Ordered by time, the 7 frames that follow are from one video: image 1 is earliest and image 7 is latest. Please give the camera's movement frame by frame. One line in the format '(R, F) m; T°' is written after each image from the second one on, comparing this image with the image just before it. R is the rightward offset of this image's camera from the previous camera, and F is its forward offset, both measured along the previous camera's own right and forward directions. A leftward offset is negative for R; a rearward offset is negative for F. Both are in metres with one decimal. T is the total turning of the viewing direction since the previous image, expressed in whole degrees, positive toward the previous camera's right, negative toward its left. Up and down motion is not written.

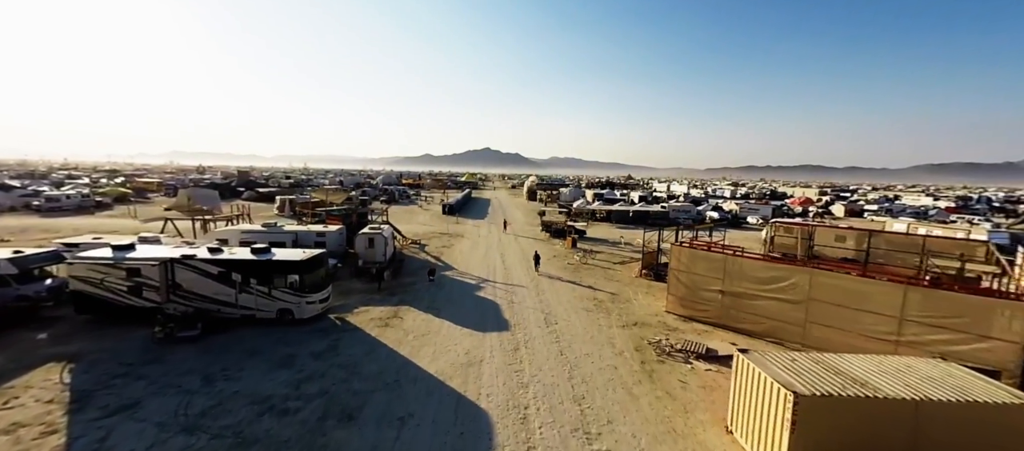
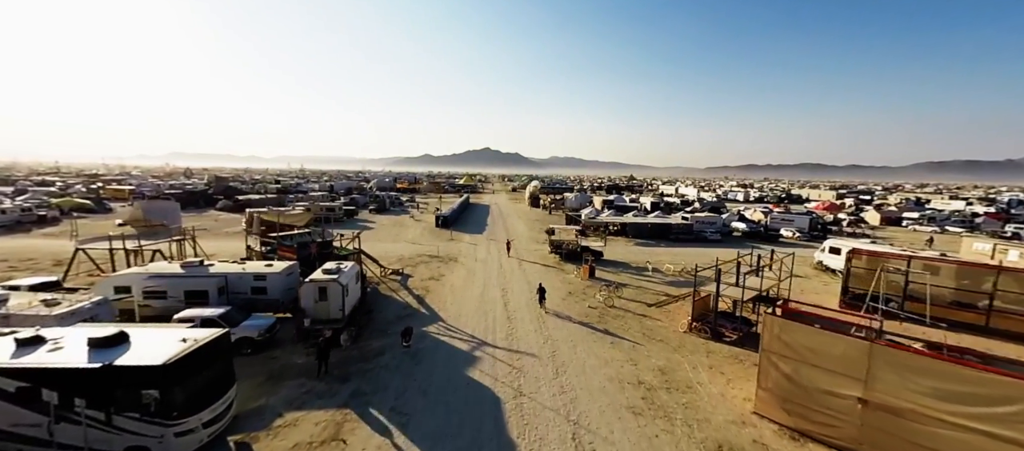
(-0.1, +2.9) m; 0°
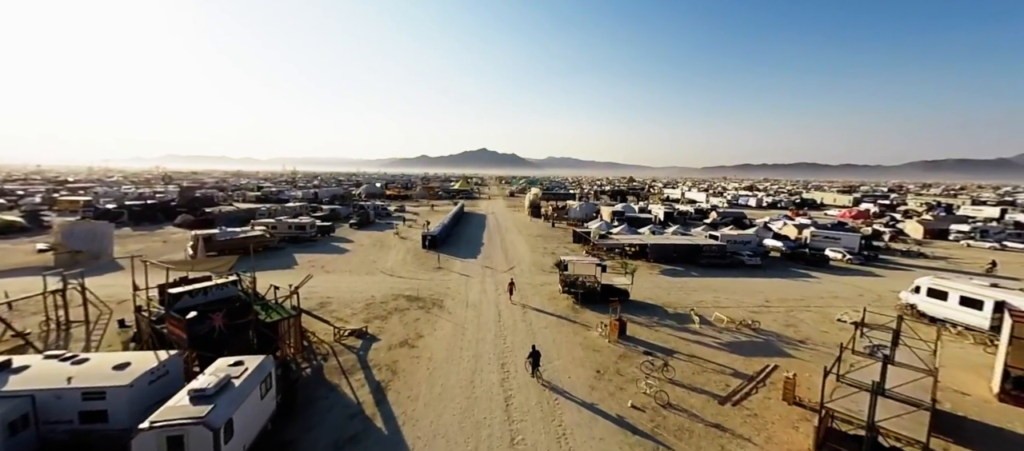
(-0.1, +3.4) m; 0°
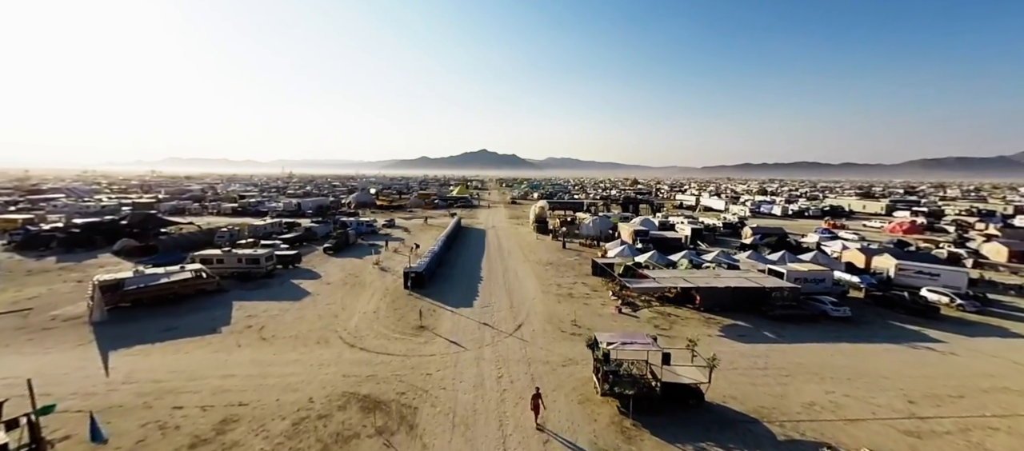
(-0.2, +4.3) m; 0°
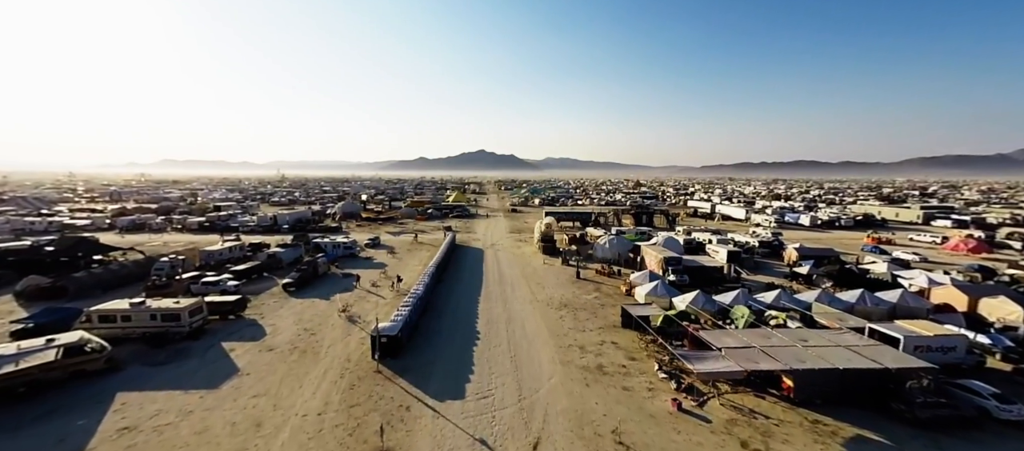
(-0.2, +4.3) m; 0°
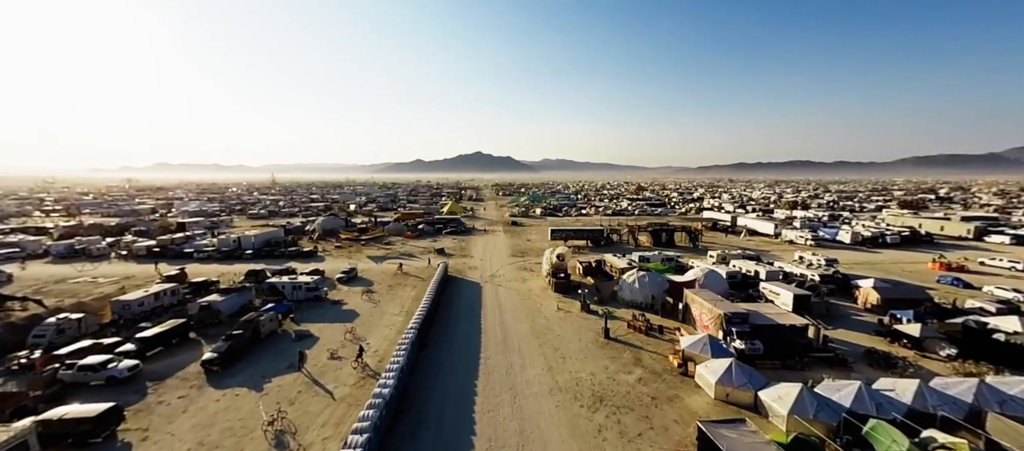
(-0.4, +5.1) m; 0°
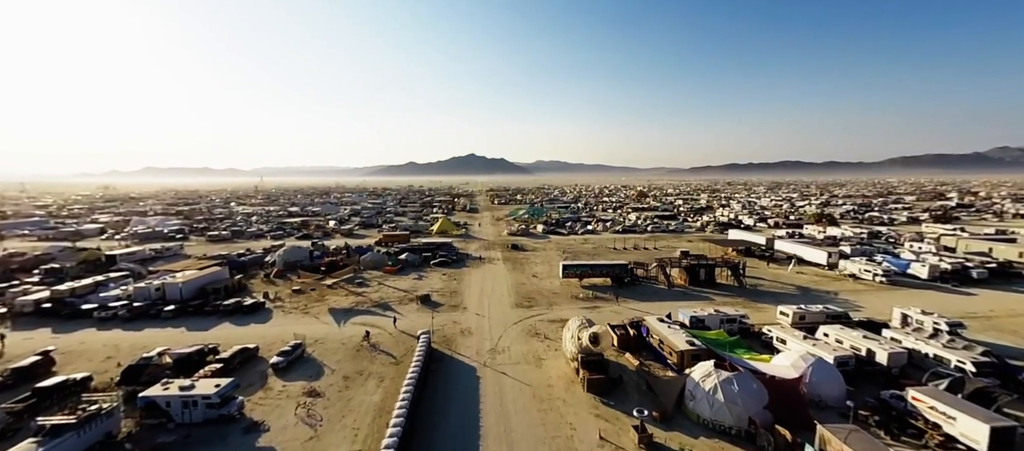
(-0.7, +7.2) m; +1°
